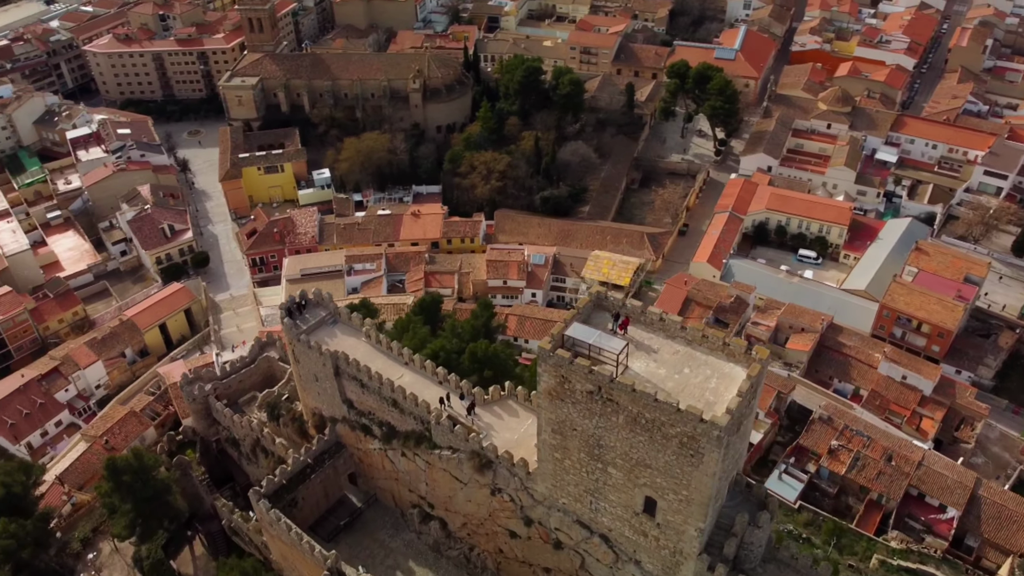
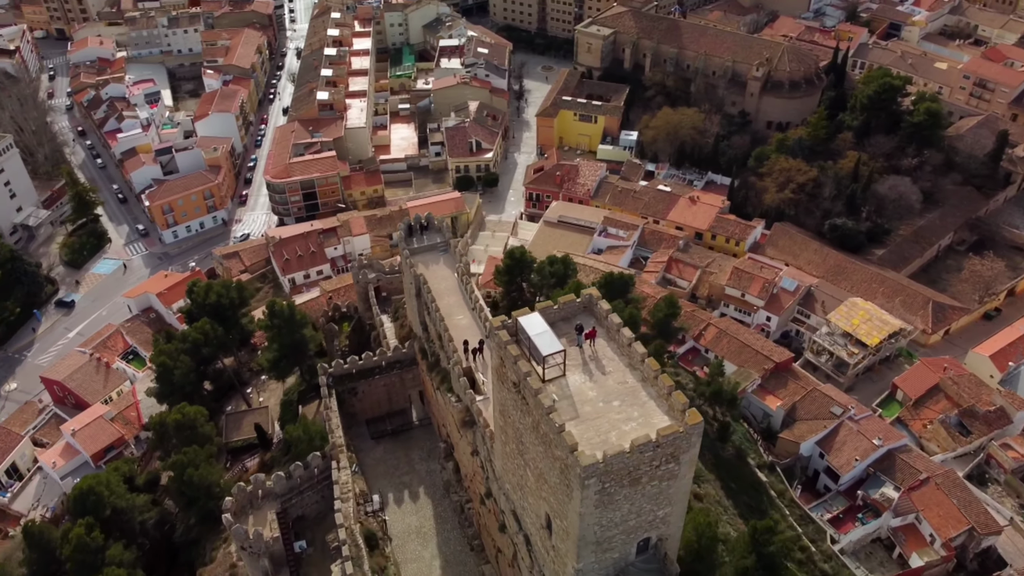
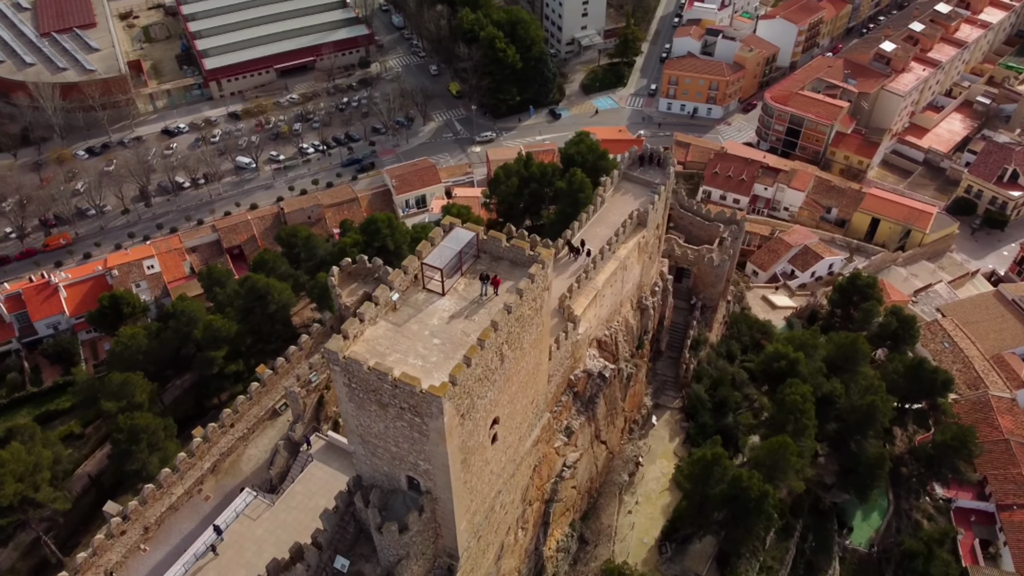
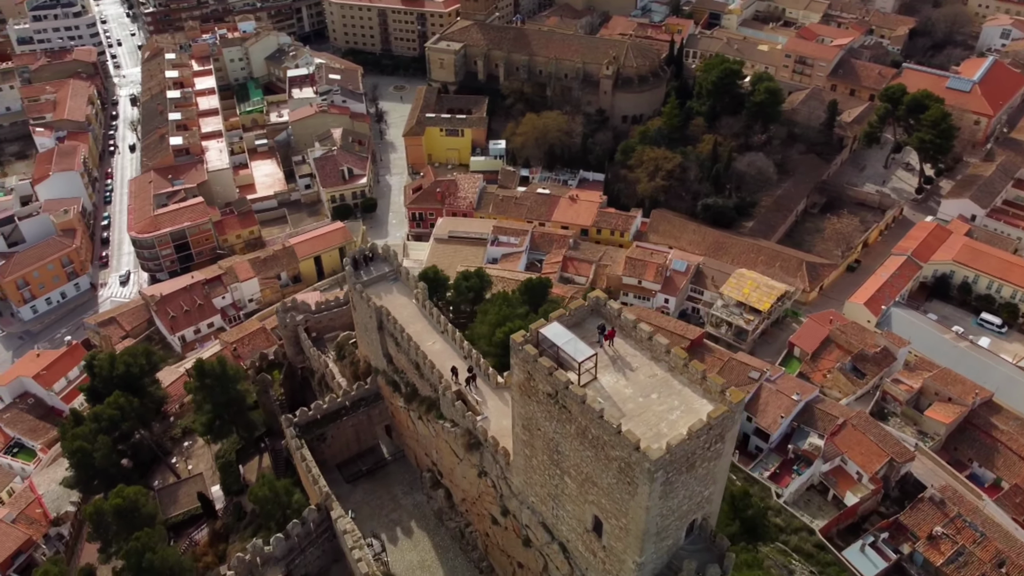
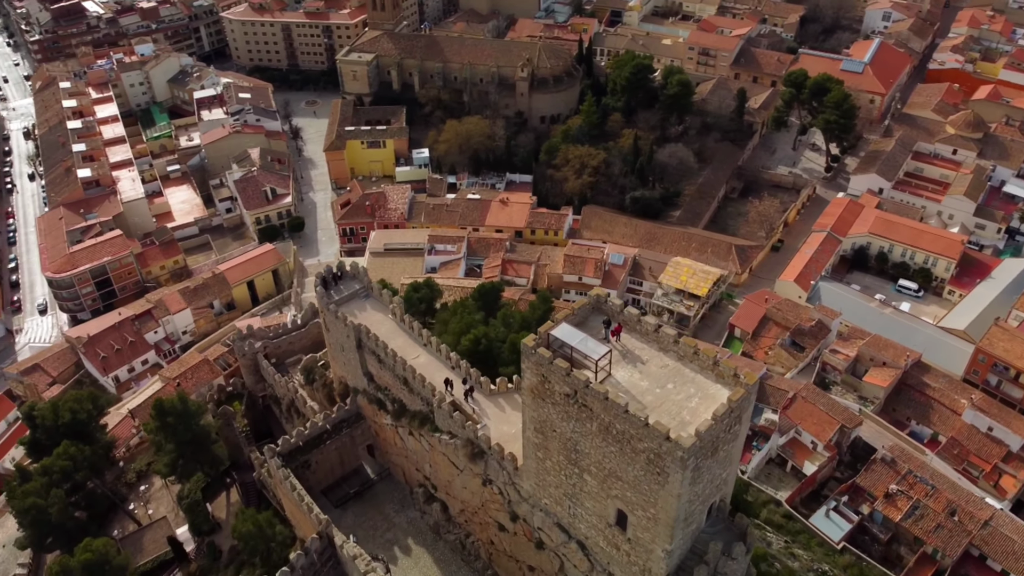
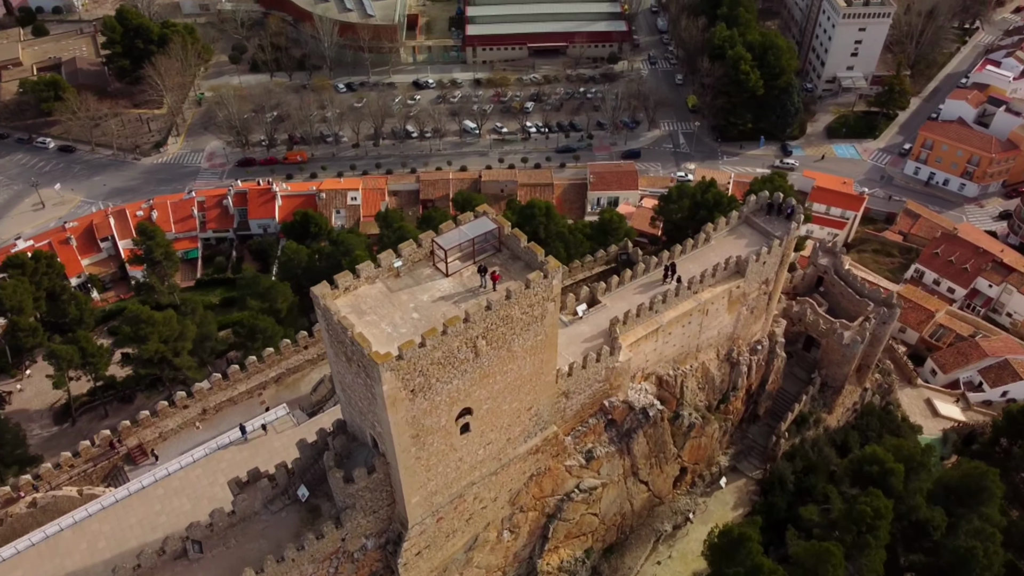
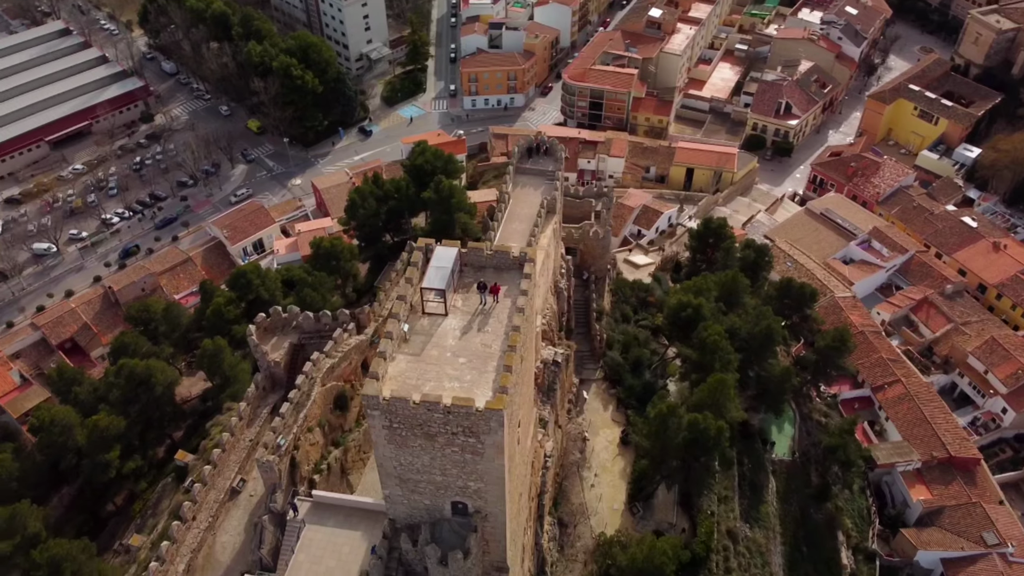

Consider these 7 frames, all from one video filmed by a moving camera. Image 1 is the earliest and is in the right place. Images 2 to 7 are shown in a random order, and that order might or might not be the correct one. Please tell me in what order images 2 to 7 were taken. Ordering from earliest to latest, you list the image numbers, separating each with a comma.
5, 4, 2, 7, 3, 6
